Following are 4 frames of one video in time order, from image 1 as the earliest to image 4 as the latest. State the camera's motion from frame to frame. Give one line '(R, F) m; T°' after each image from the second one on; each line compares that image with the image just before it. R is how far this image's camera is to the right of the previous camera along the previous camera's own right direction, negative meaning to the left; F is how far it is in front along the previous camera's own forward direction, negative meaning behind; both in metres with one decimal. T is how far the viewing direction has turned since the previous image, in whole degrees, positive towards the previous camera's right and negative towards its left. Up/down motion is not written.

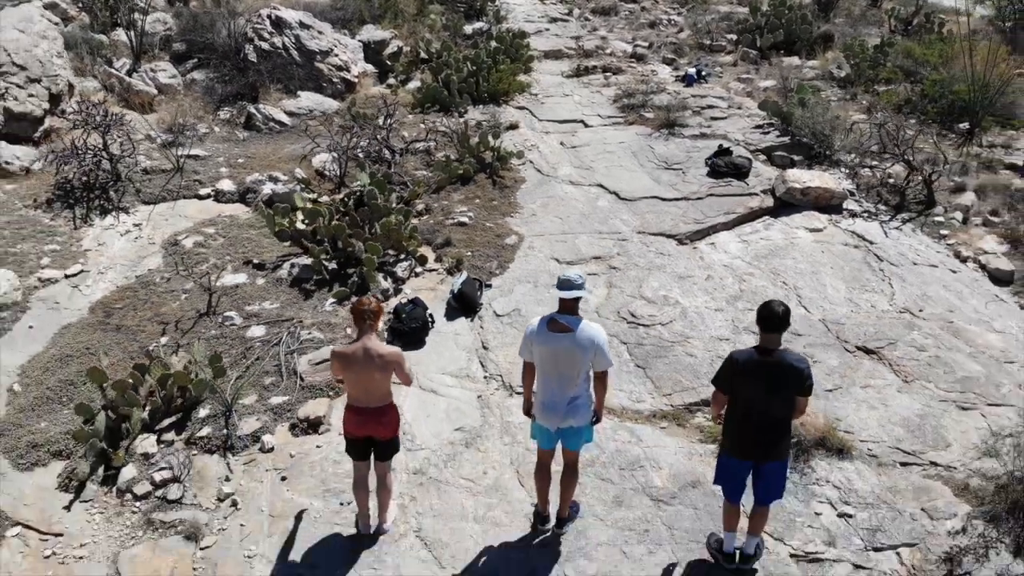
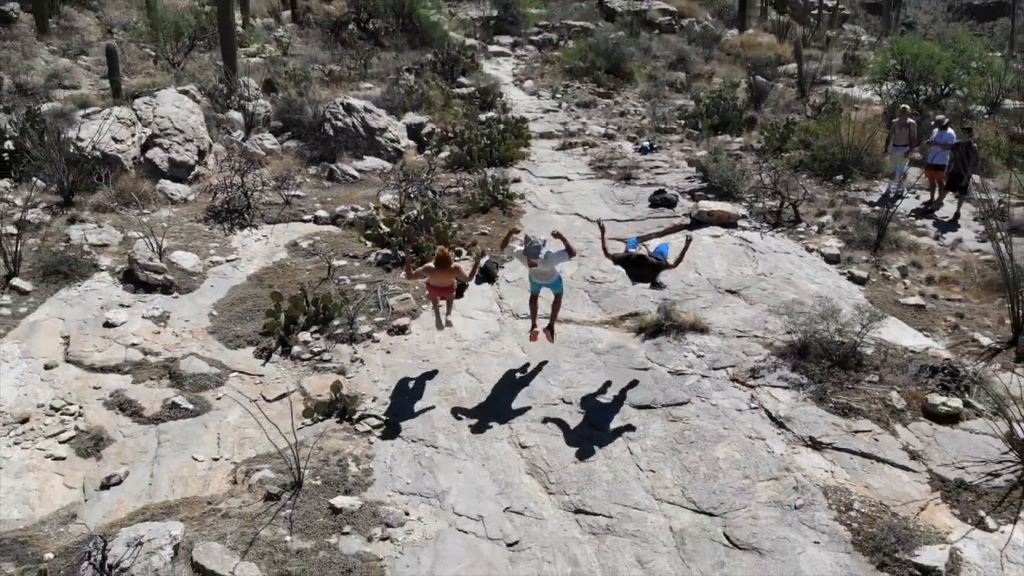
(0.0, -2.3) m; 0°
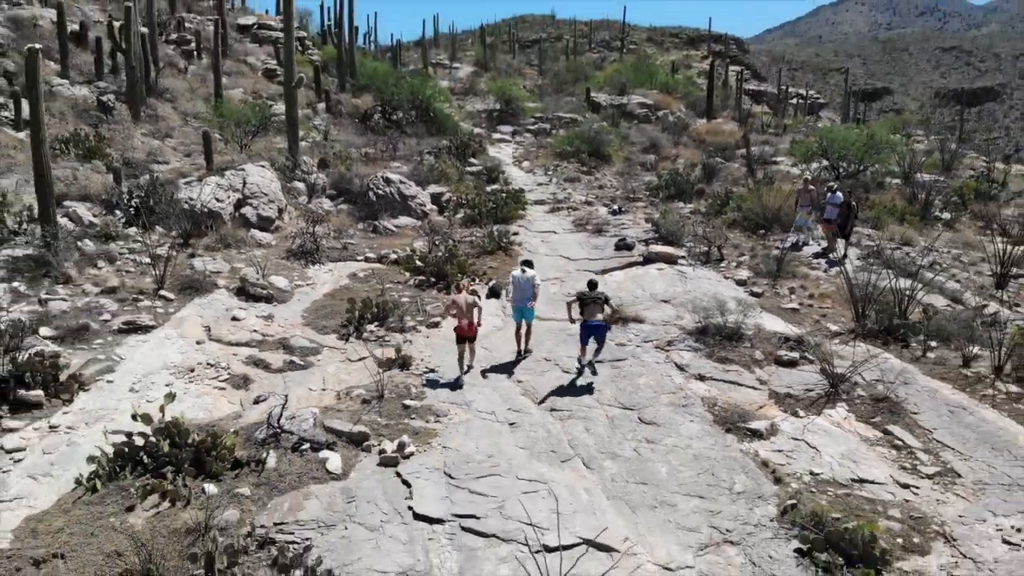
(0.0, -2.6) m; 0°
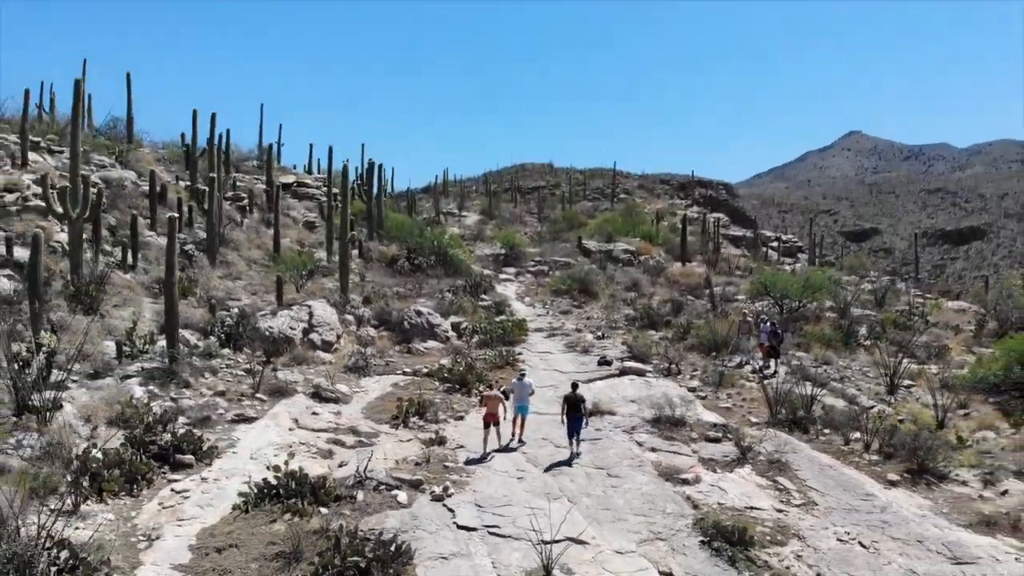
(-0.1, -3.1) m; 0°
